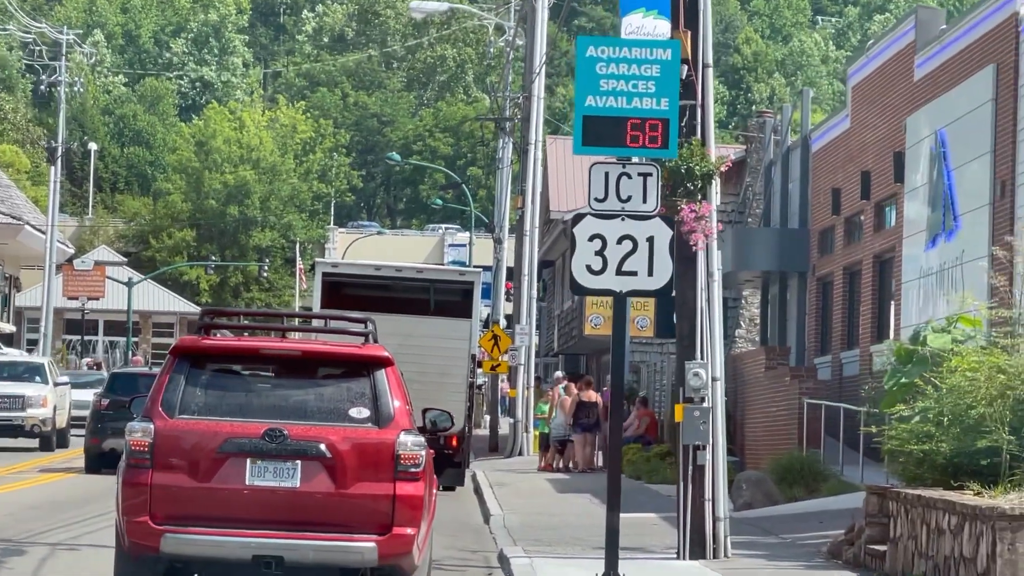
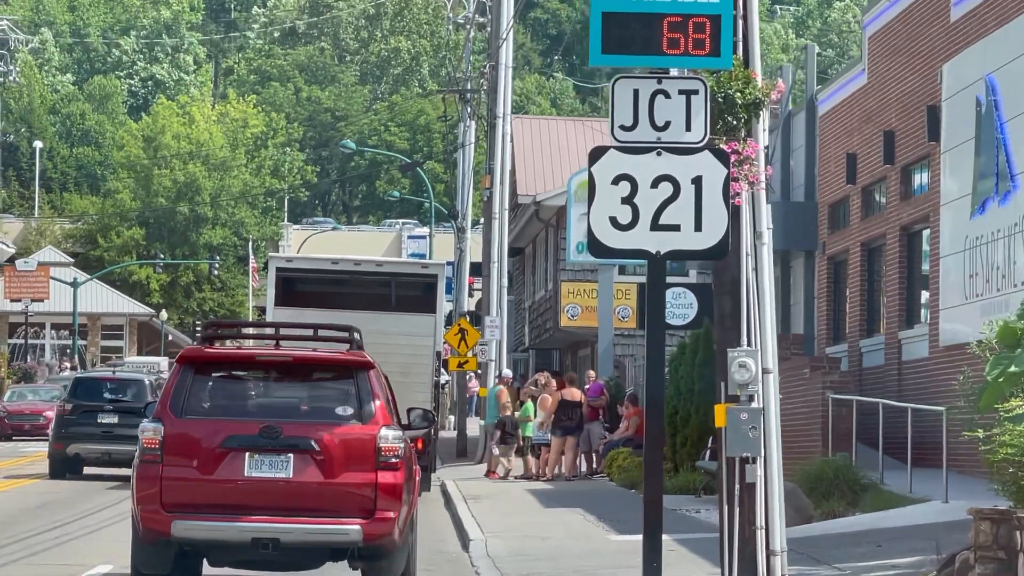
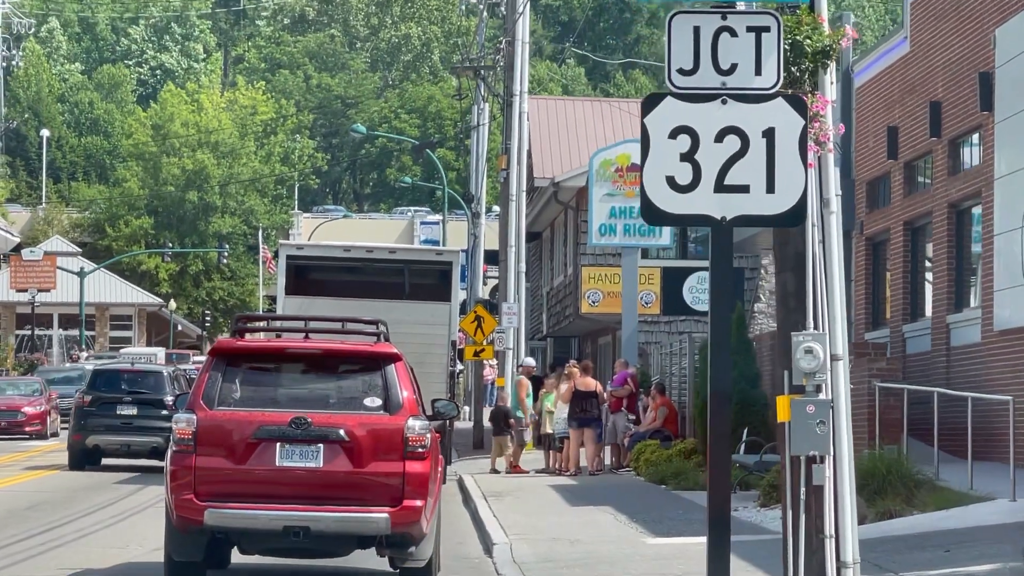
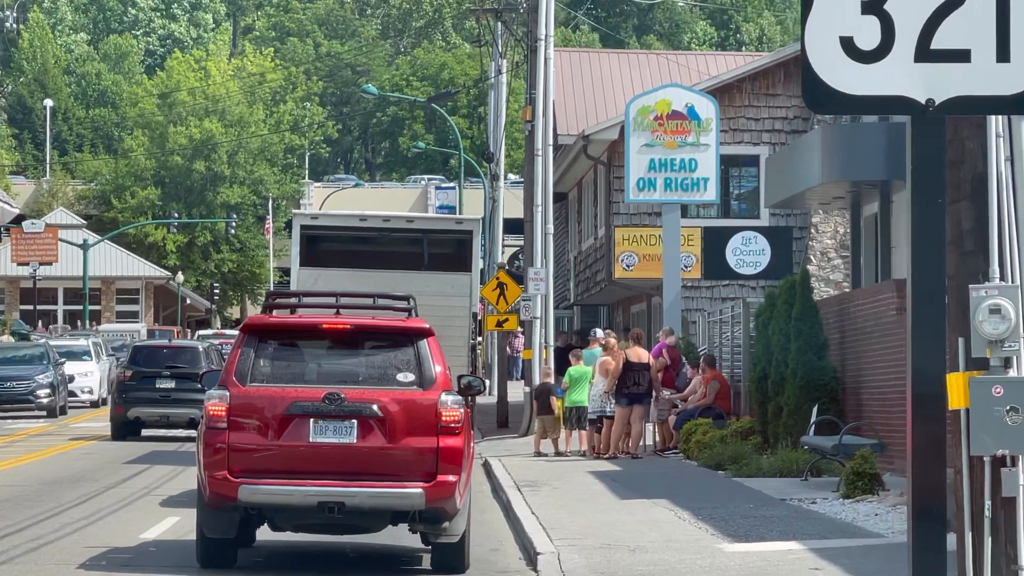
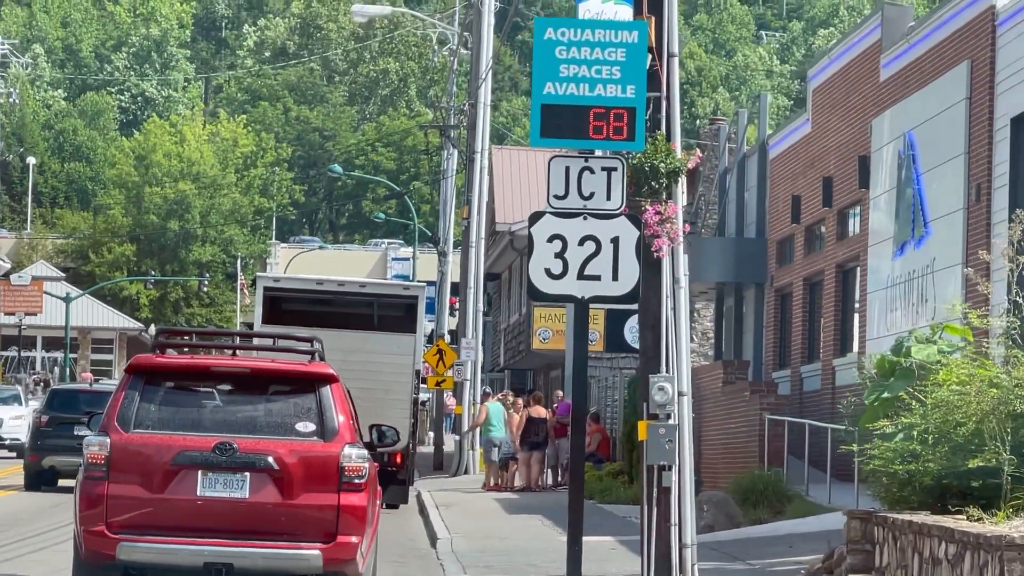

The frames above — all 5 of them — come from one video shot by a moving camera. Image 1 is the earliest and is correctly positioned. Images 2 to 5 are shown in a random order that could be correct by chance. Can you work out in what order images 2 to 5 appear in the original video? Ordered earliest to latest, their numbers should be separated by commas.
5, 2, 3, 4
